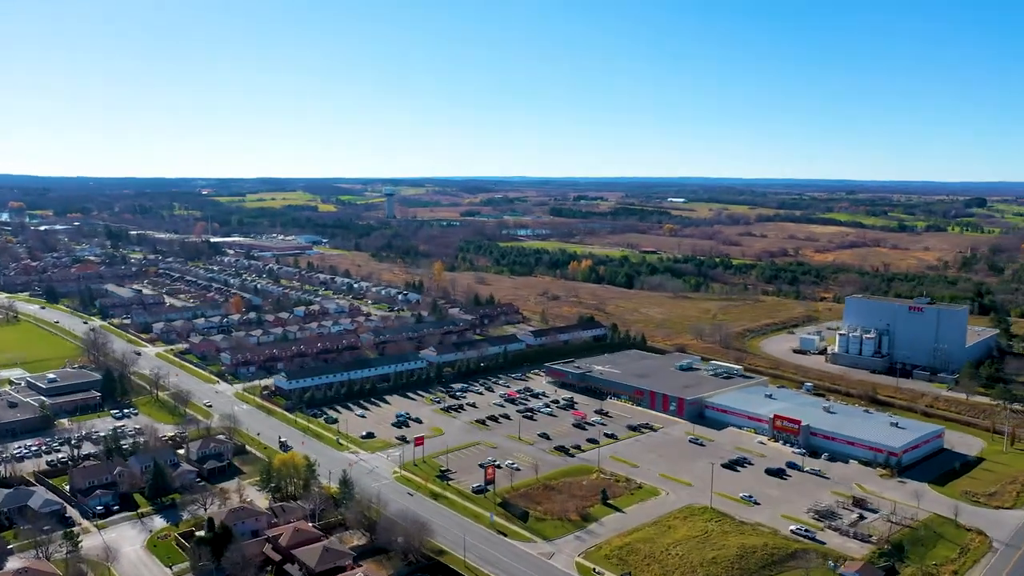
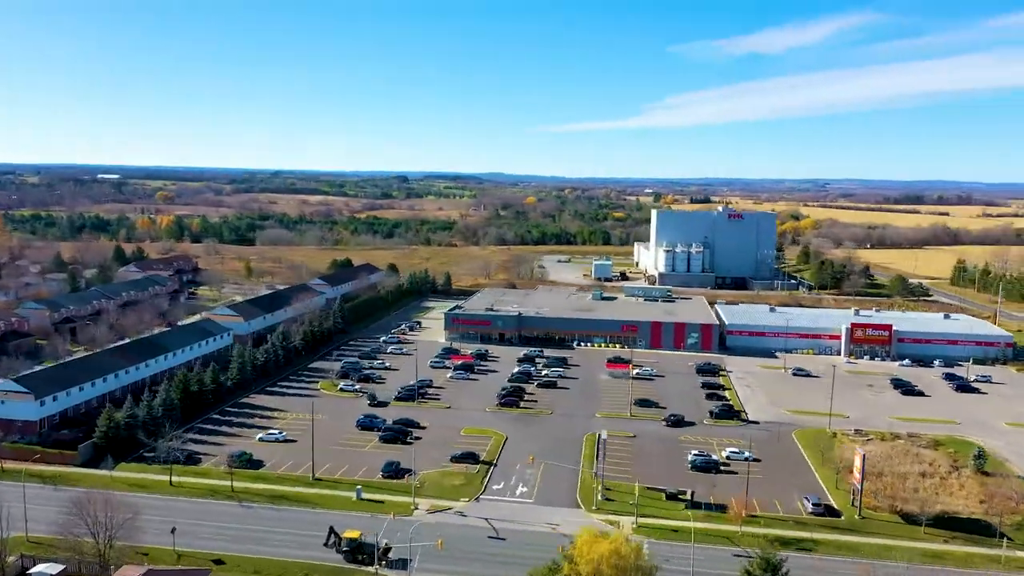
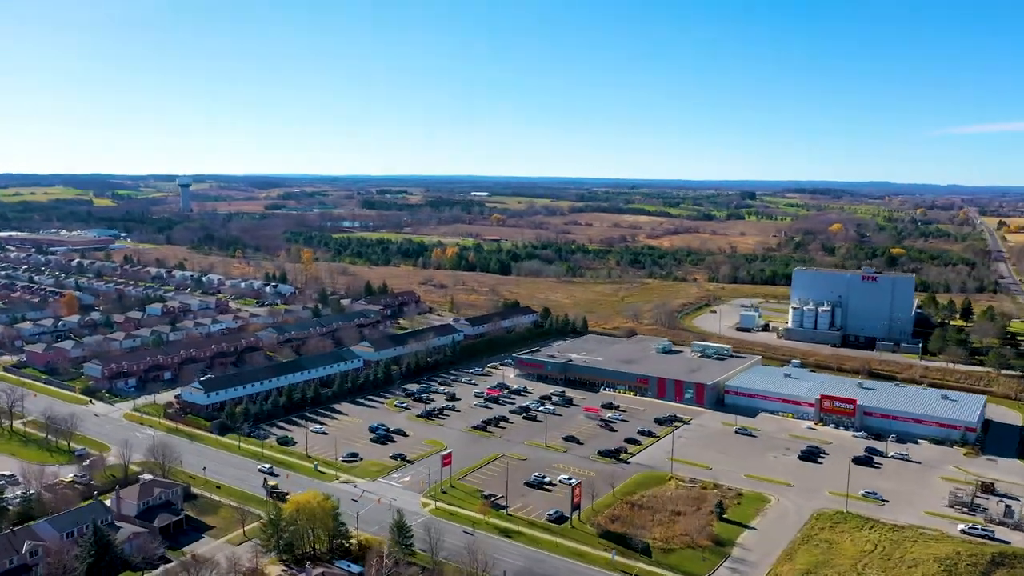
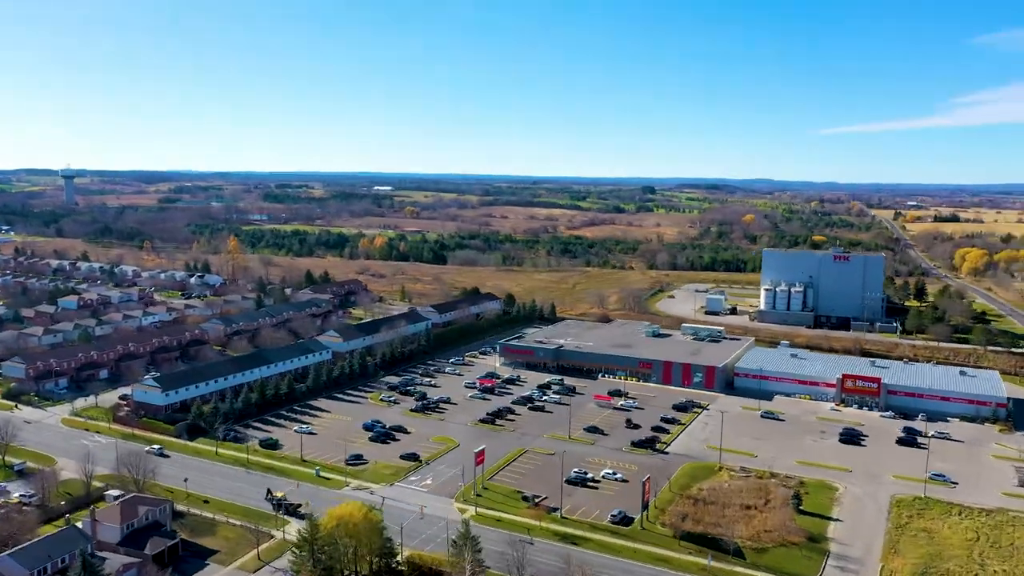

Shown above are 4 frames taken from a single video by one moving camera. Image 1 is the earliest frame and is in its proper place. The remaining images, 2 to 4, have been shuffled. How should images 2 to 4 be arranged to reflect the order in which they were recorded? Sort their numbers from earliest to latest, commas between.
3, 4, 2
